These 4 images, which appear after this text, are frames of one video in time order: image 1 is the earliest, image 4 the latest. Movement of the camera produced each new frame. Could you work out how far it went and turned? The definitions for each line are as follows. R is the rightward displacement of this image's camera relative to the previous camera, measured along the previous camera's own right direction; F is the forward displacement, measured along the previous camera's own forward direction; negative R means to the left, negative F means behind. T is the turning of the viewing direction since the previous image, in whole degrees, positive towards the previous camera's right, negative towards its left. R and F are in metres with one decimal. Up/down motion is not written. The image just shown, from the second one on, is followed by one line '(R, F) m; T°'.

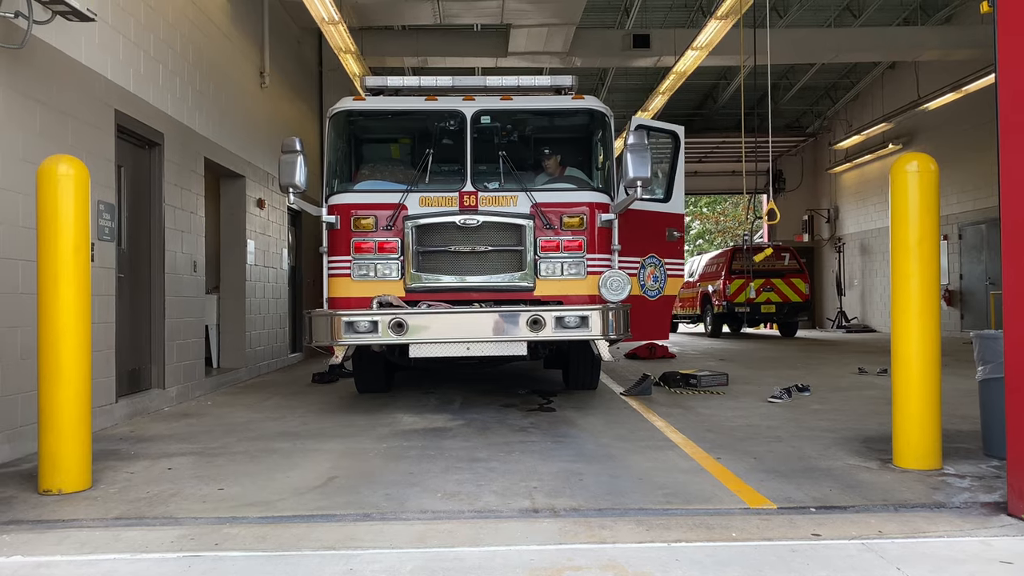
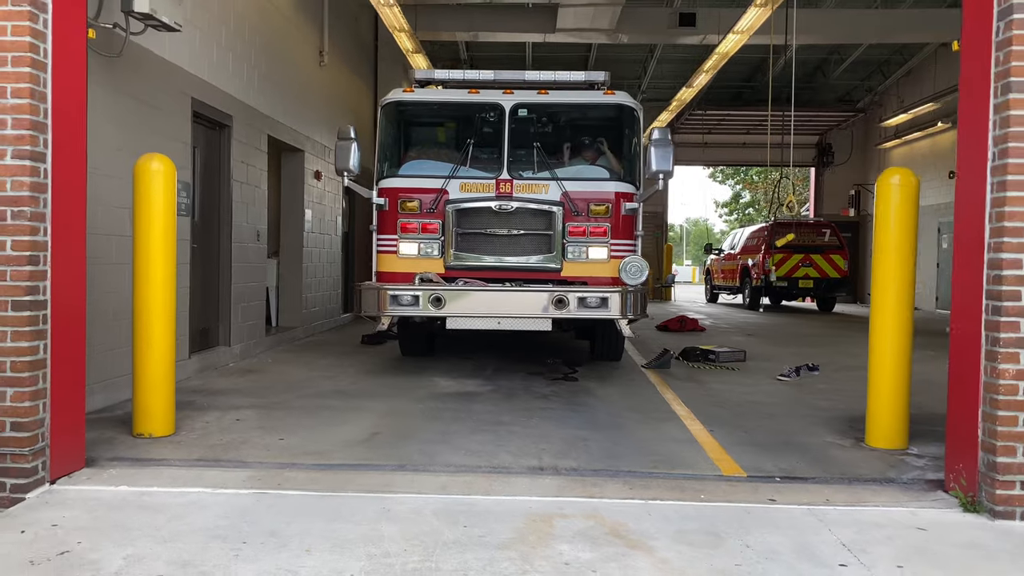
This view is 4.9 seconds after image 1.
(+0.2, -0.6) m; -4°
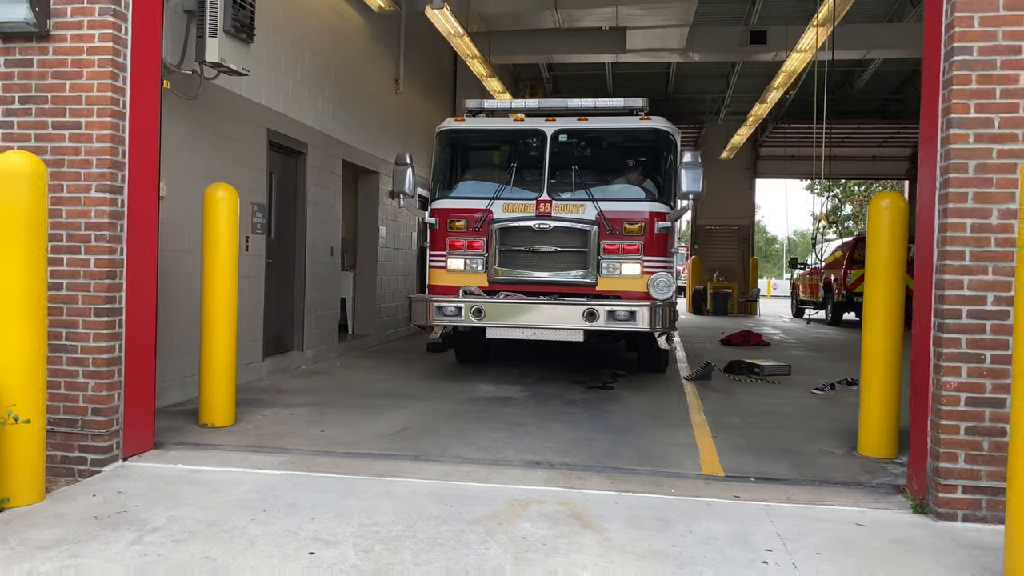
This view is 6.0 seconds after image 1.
(+0.6, -0.4) m; -8°
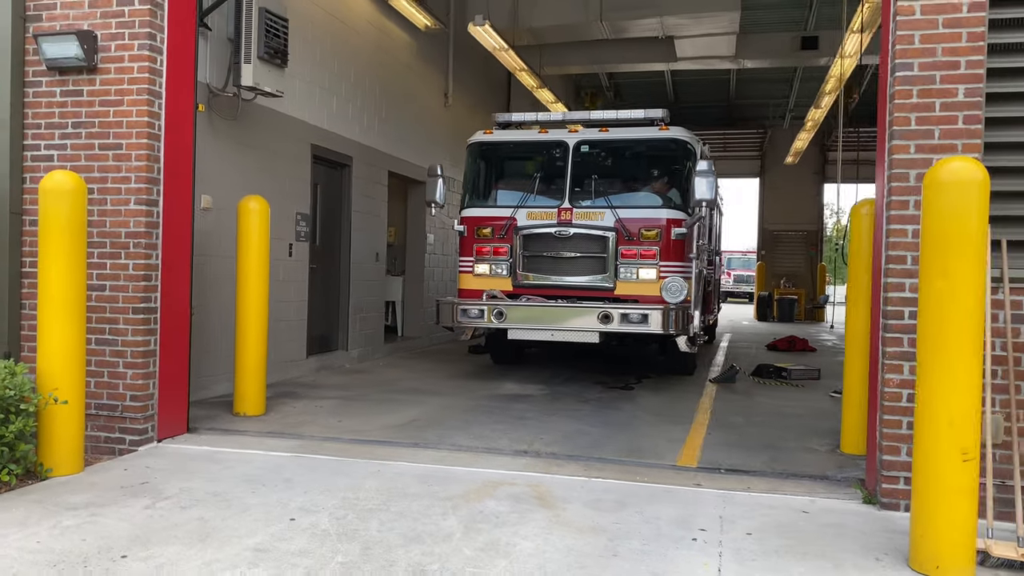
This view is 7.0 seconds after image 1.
(+0.6, -0.3) m; -6°
